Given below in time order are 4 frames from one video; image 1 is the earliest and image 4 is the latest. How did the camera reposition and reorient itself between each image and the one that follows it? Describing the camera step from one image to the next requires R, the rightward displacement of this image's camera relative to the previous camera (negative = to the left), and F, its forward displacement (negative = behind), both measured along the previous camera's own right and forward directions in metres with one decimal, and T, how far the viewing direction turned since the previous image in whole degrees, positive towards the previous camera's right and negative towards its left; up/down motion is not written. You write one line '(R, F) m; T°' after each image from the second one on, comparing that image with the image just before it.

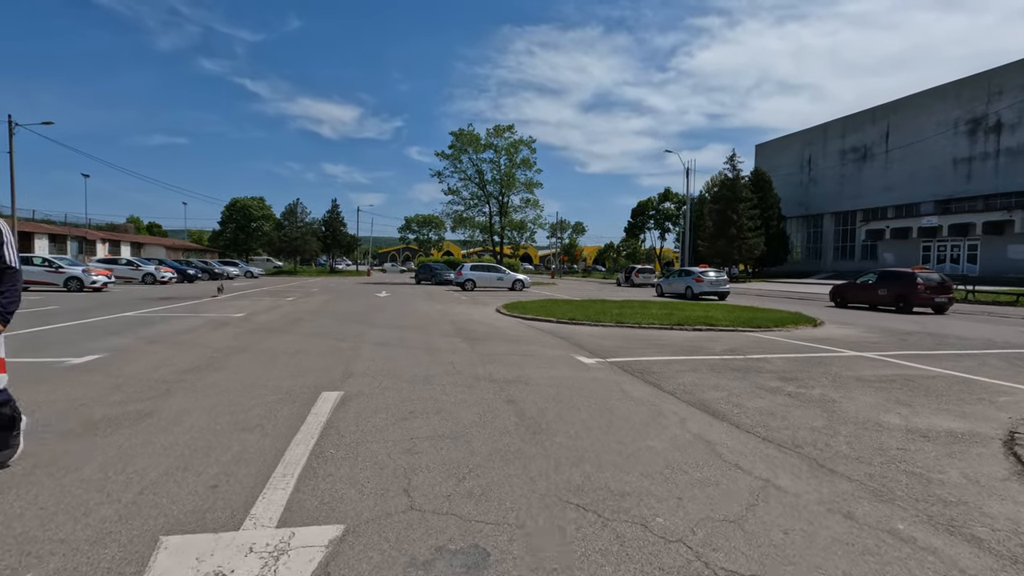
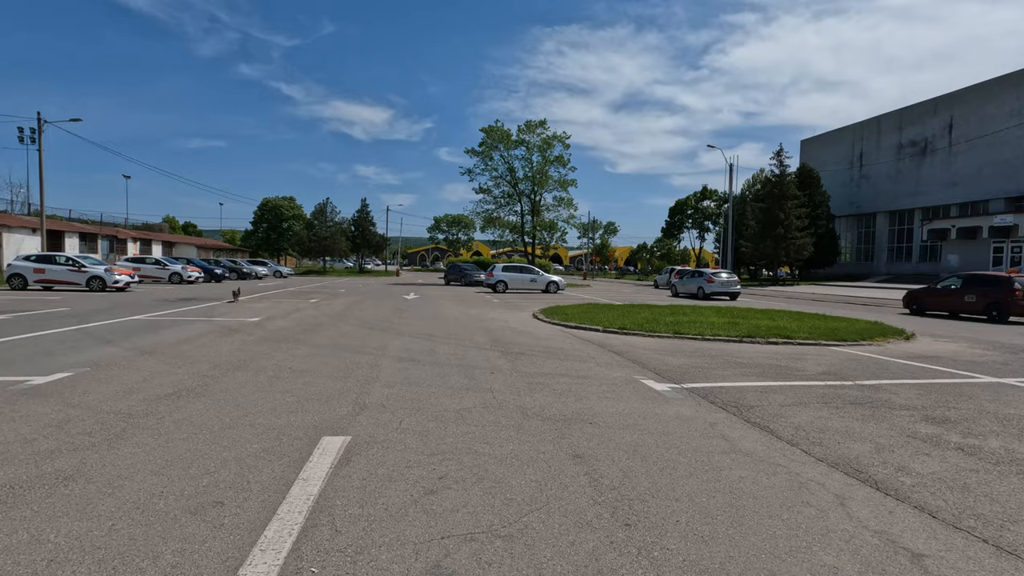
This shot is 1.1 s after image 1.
(-0.4, +1.9) m; -3°
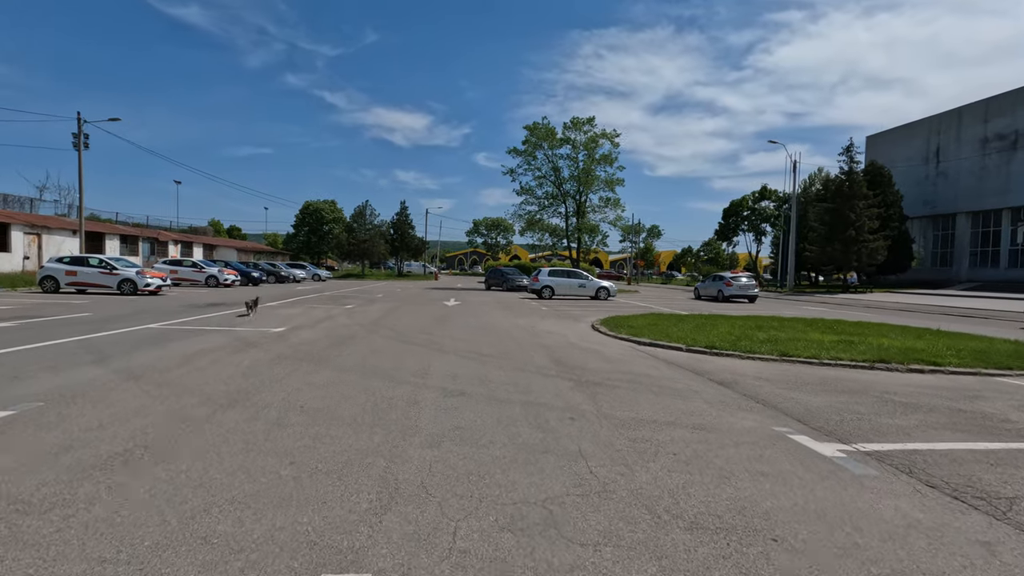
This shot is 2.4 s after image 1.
(-0.6, +2.4) m; -4°
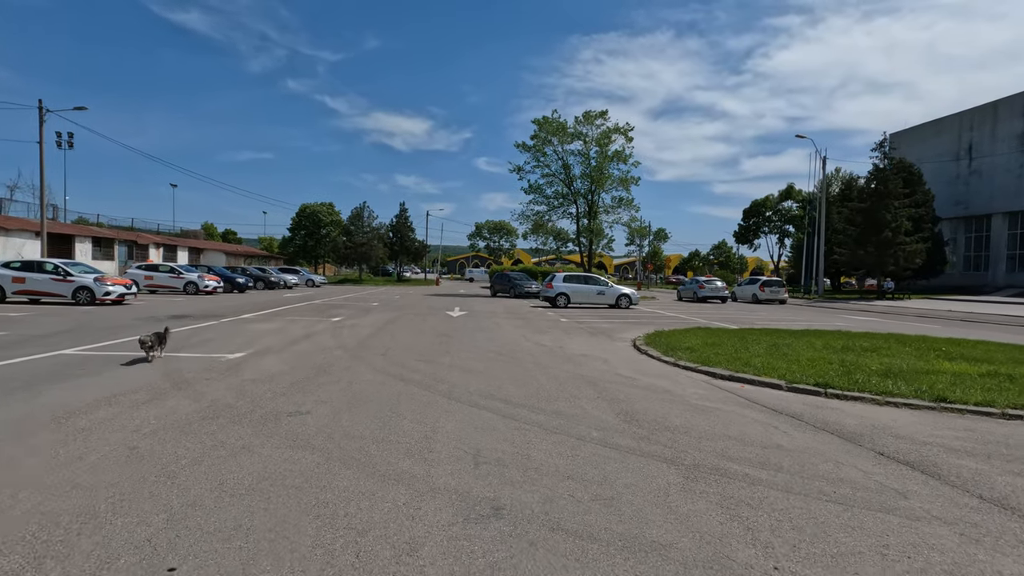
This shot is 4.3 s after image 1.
(-0.6, +3.3) m; 0°
